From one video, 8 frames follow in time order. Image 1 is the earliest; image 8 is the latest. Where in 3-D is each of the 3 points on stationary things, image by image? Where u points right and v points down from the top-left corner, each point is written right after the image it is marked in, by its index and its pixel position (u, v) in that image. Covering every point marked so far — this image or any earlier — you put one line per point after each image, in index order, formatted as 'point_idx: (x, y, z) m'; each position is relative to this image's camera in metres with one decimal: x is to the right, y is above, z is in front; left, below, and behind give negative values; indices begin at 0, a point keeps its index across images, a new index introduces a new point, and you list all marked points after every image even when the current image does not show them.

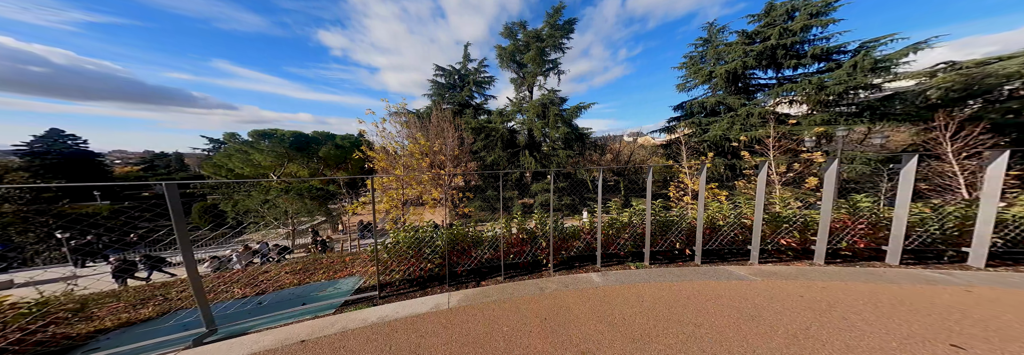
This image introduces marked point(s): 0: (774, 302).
0: (+2.5, -1.2, +2.1) m
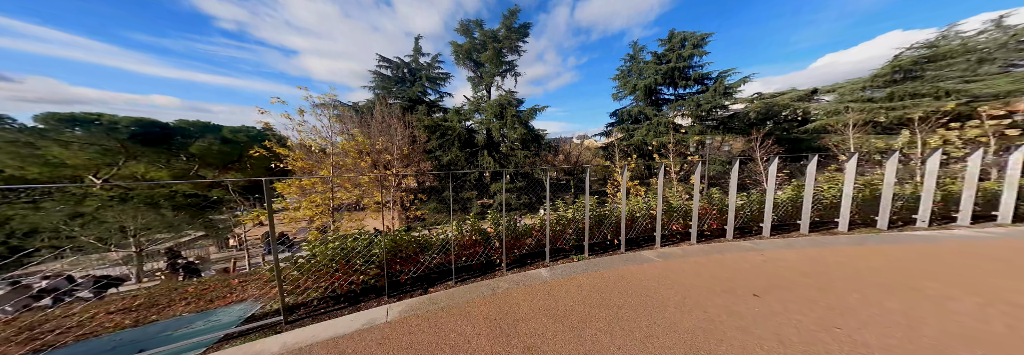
0: (+1.9, -1.2, +2.6) m
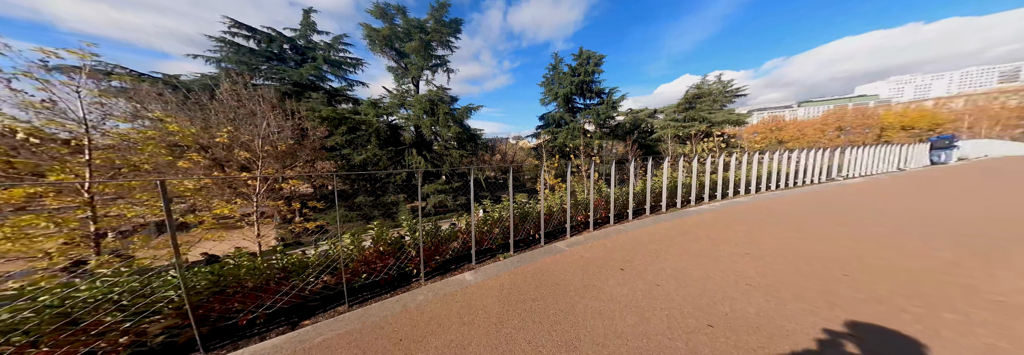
0: (+0.9, -1.2, +3.0) m
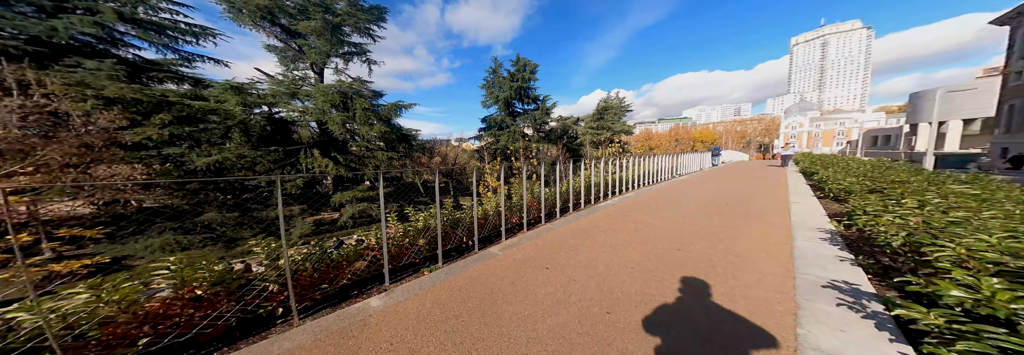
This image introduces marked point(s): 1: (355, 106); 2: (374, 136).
0: (-0.1, -1.2, +2.9) m
1: (-4.9, +2.3, +7.4) m
2: (-4.2, +1.4, +7.6) m
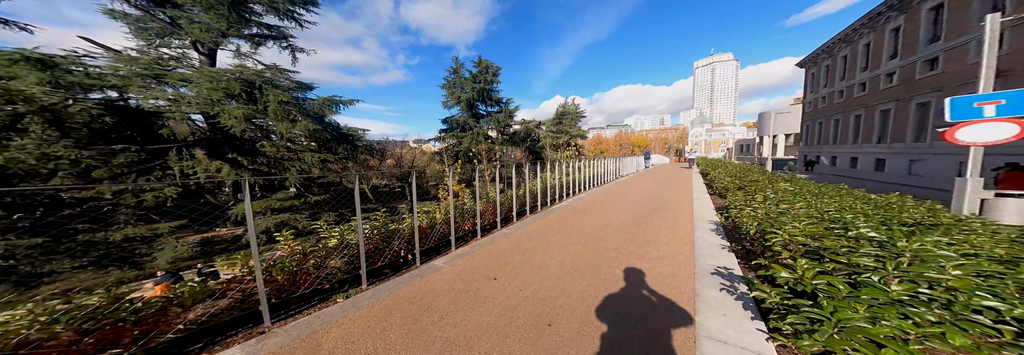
0: (-0.8, -1.3, +2.7) m
1: (-6.6, +2.1, +6.2) m
2: (-5.9, +1.2, +6.5) m
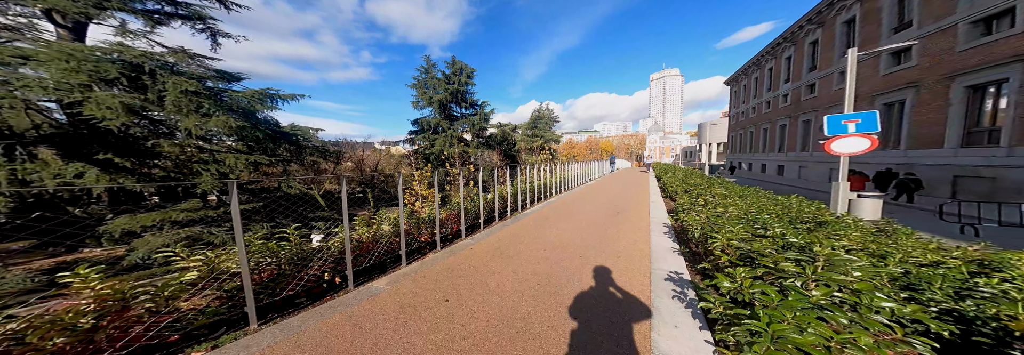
0: (-1.3, -1.3, +2.3) m
1: (-7.5, +2.0, +4.9) m
2: (-6.9, +1.1, +5.4) m
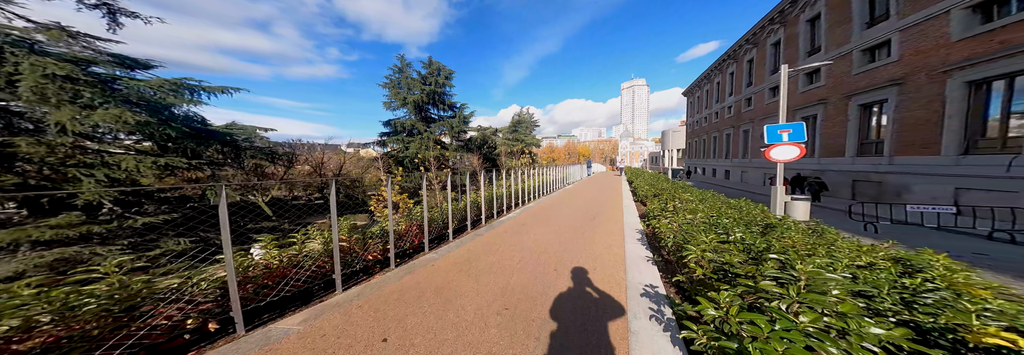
0: (-1.7, -1.4, +1.9) m
1: (-8.1, +1.8, +3.8) m
2: (-7.6, +0.9, +4.2) m
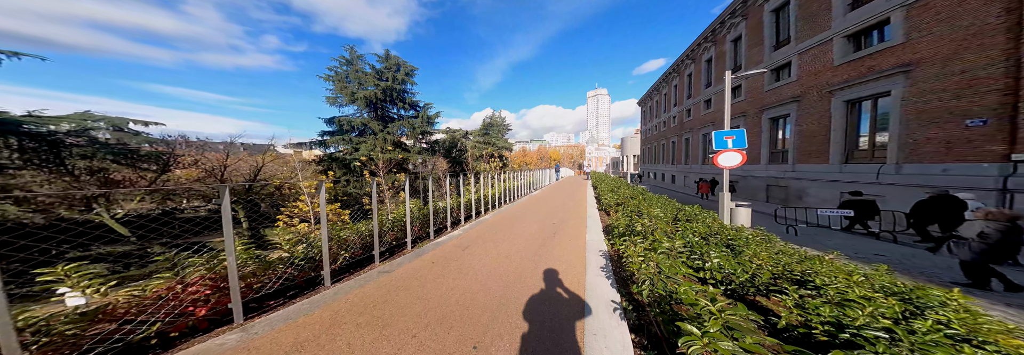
0: (-2.2, -1.5, +0.6) m
1: (-8.9, +1.7, +1.5) m
2: (-8.5, +0.8, +2.0) m
